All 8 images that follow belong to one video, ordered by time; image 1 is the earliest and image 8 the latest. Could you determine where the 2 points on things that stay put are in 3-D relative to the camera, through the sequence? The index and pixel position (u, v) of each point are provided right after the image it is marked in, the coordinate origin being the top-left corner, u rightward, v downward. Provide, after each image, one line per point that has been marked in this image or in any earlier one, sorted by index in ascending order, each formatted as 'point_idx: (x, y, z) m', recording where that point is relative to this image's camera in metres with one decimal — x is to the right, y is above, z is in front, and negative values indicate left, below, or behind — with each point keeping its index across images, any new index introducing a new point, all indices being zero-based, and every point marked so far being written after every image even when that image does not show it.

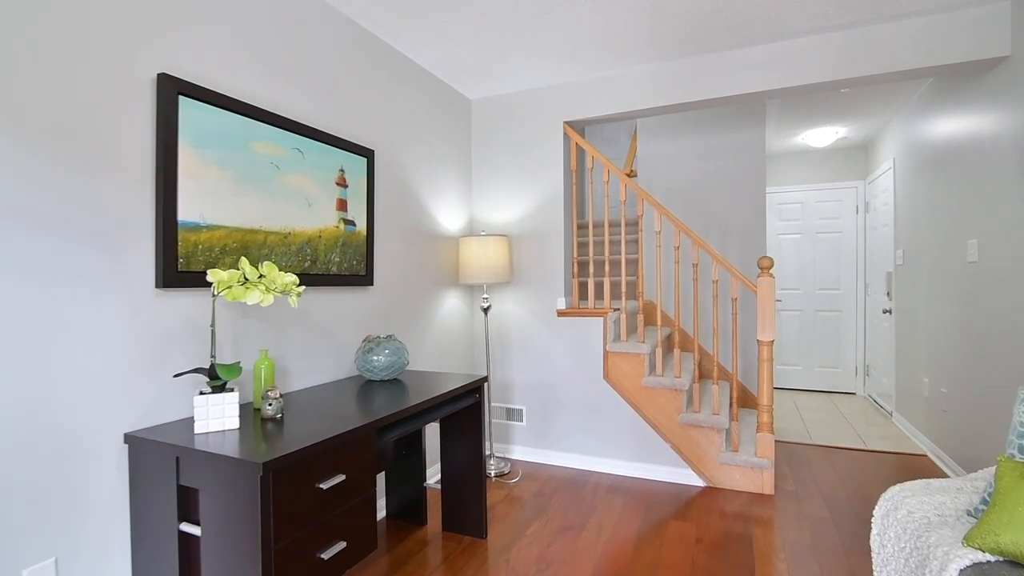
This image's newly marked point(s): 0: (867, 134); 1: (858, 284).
0: (+2.9, +1.3, +4.3) m
1: (+3.1, 0.0, +4.6) m
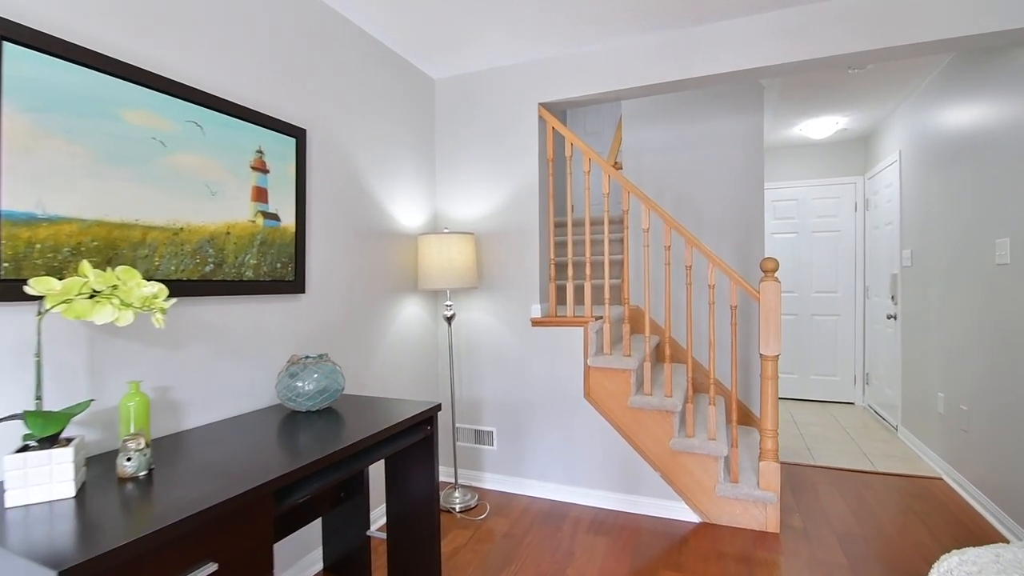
0: (+2.7, +1.3, +4.0) m
1: (+2.9, 0.0, +4.3) m
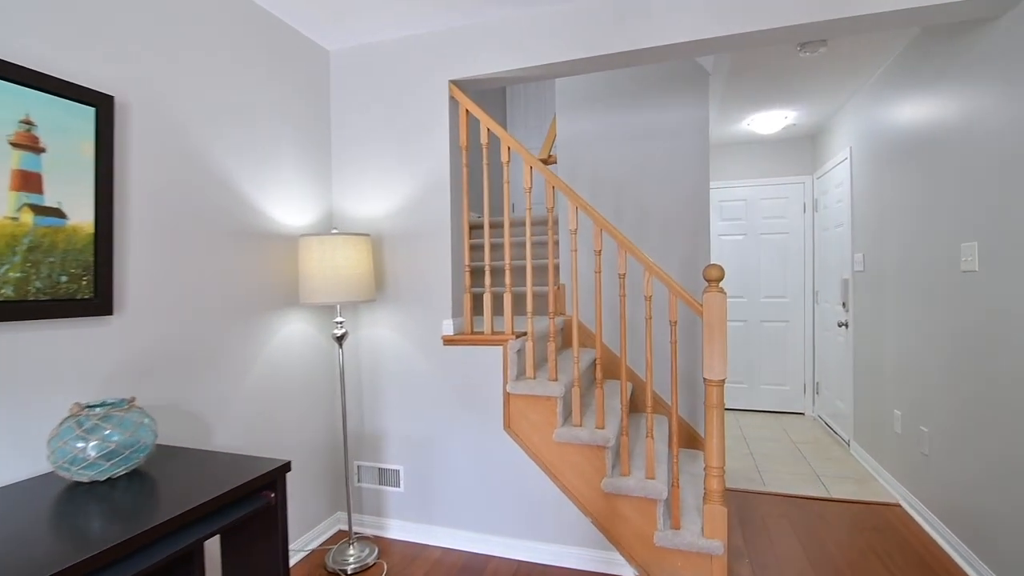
0: (+2.2, +1.2, +3.7) m
1: (+2.4, 0.0, +4.1) m
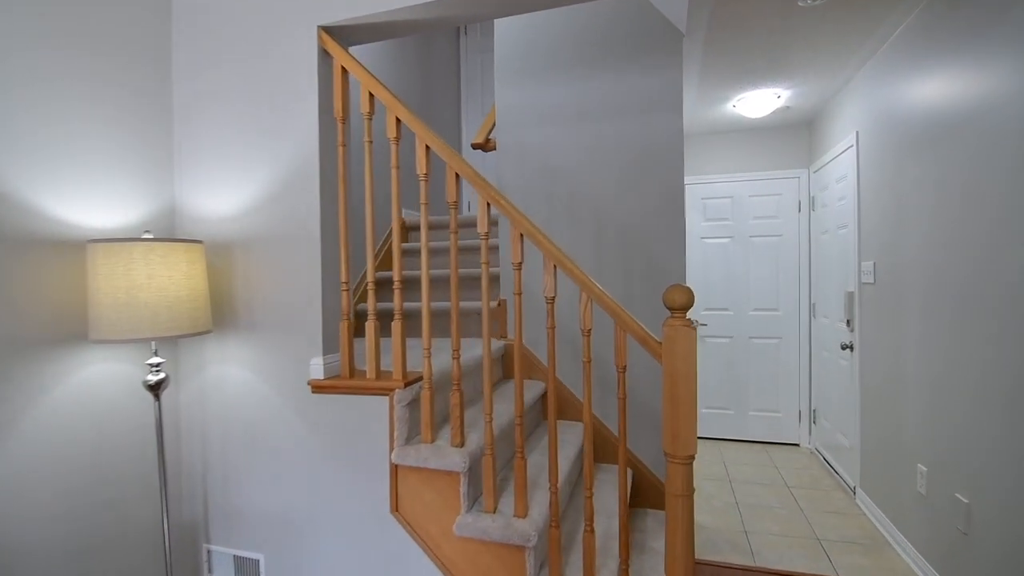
0: (+1.9, +1.1, +3.2) m
1: (+2.0, -0.1, +3.5) m
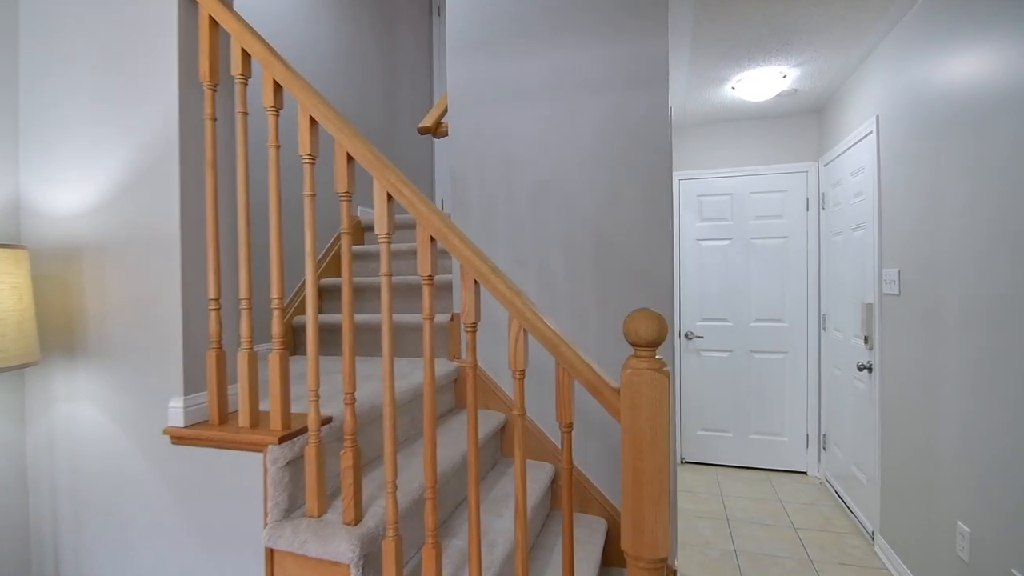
0: (+1.7, +1.1, +2.8) m
1: (+1.8, -0.2, +3.1) m
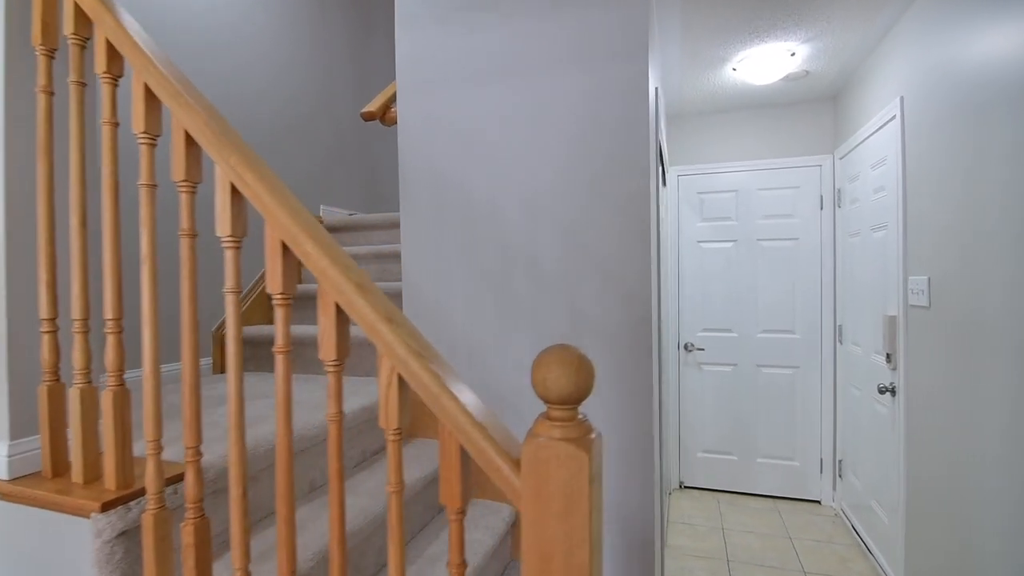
0: (+1.6, +1.0, +2.4) m
1: (+1.7, -0.2, +2.8) m
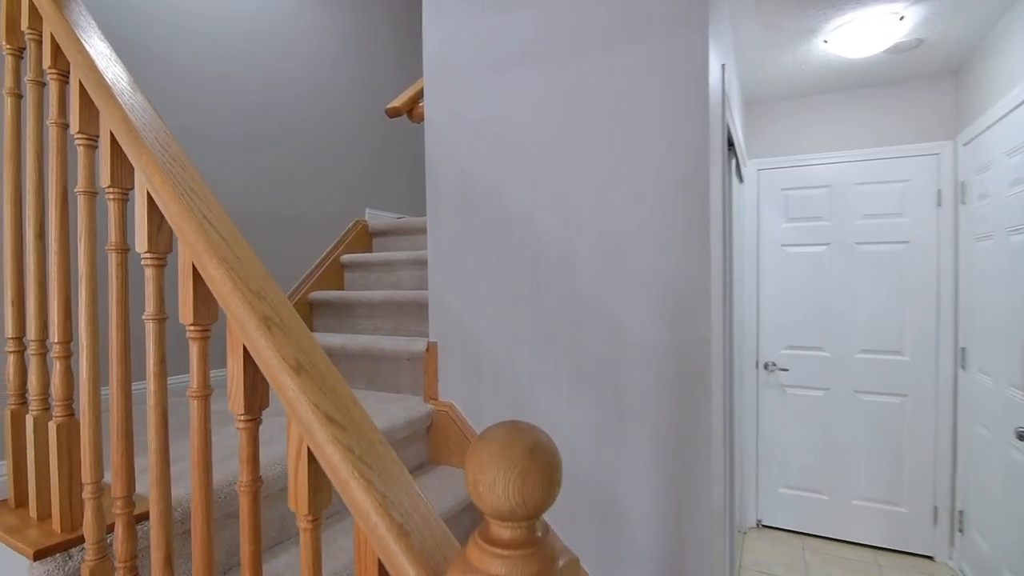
0: (+1.8, +1.0, +2.0) m
1: (+1.9, -0.3, +2.3) m
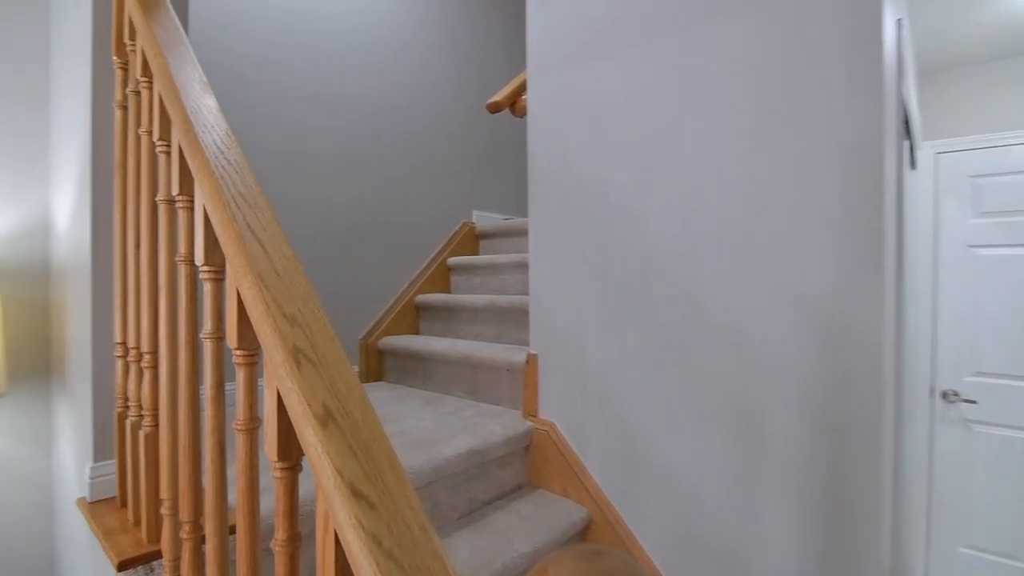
0: (+2.1, +0.9, +1.4) m
1: (+2.3, -0.3, +1.7) m
